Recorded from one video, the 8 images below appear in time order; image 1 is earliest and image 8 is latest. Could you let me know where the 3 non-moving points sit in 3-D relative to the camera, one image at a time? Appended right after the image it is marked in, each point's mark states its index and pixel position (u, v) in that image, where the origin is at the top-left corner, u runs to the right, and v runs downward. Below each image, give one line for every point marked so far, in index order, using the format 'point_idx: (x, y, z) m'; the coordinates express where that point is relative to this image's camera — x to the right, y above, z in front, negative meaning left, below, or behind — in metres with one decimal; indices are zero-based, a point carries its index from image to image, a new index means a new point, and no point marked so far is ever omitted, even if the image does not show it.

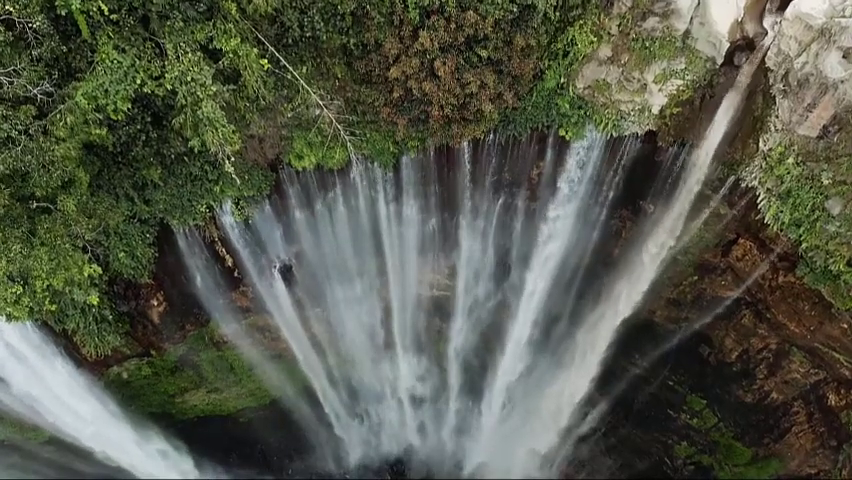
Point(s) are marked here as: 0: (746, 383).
0: (+4.9, -2.3, +10.0) m
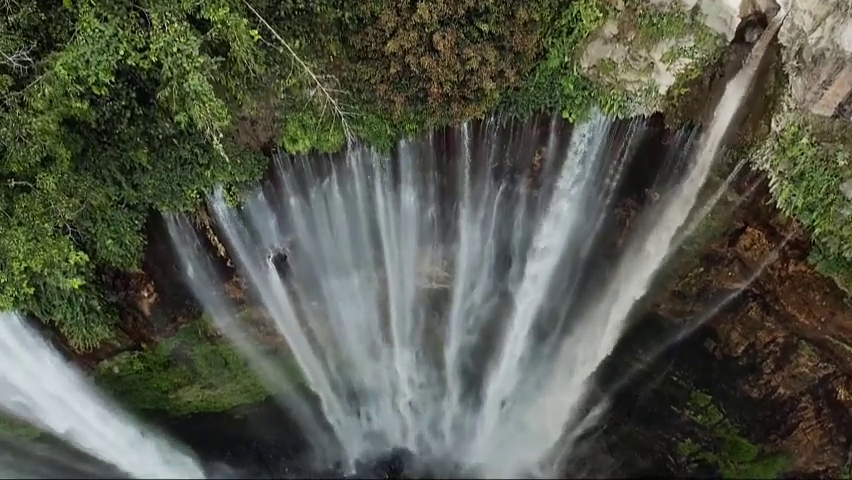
0: (+4.9, -2.1, +9.7) m
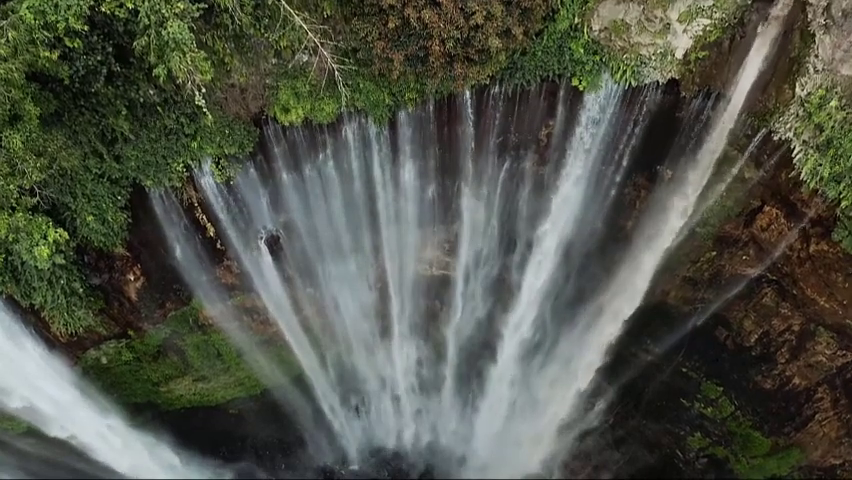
0: (+4.9, -1.9, +9.3) m
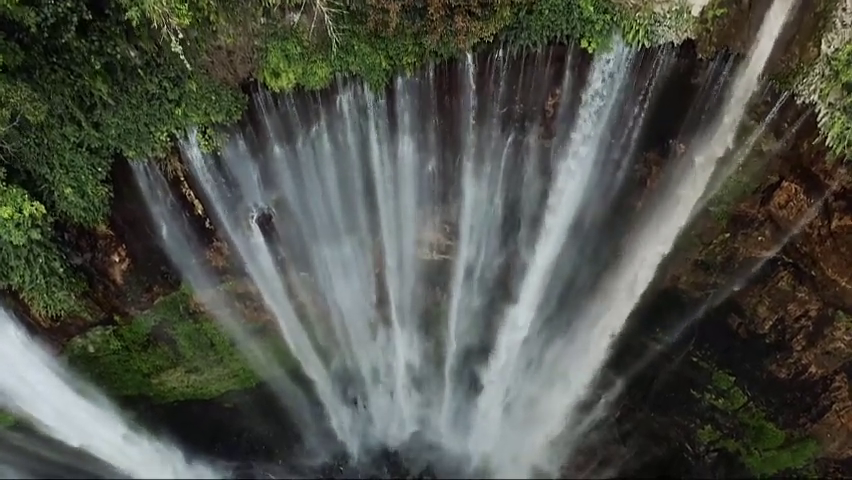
0: (+4.9, -1.6, +8.9) m
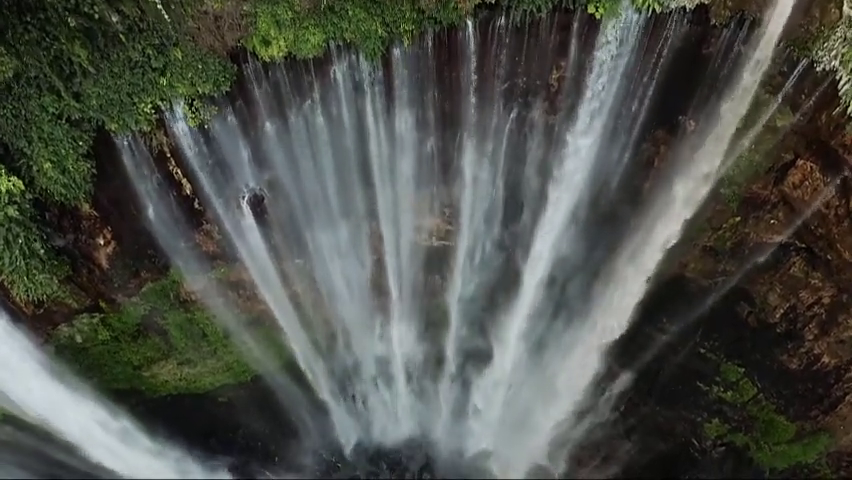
0: (+4.9, -1.4, +8.5) m
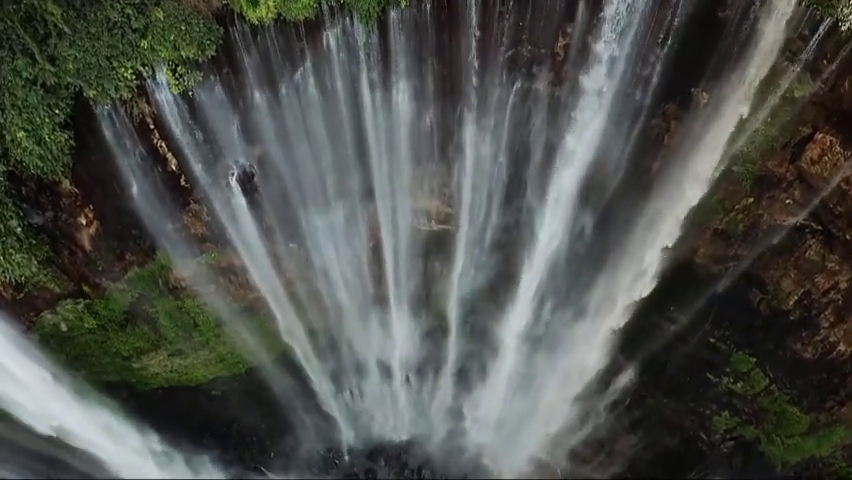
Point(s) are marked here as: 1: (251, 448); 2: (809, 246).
0: (+4.8, -1.2, +8.2) m
1: (-2.9, -3.3, +10.5) m
2: (+4.5, 0.0, +7.5) m
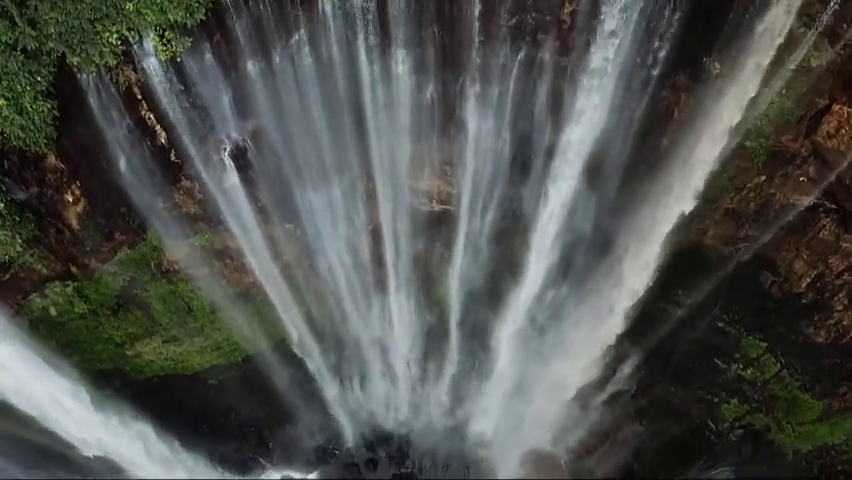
0: (+4.9, -0.9, +7.9) m
1: (-2.9, -3.0, +10.2) m
2: (+4.5, +0.2, +7.2) m
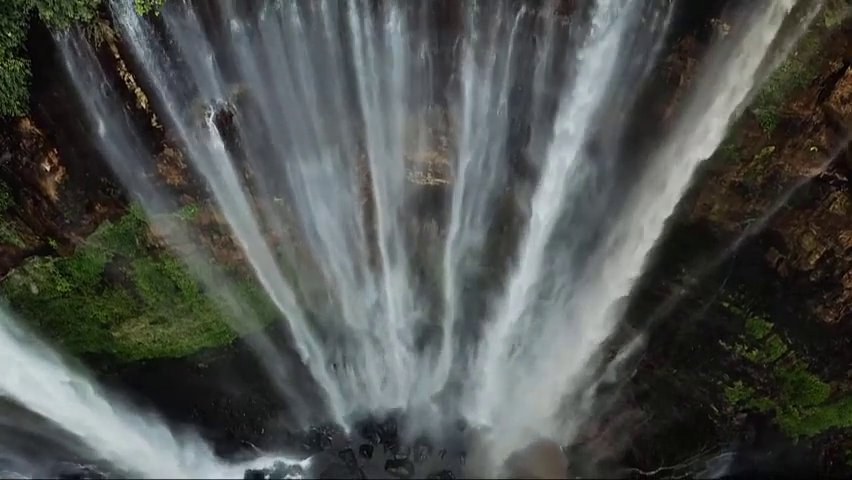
0: (+4.8, -0.6, +7.6) m
1: (-3.0, -2.7, +9.9) m
2: (+4.4, +0.5, +6.9) m
